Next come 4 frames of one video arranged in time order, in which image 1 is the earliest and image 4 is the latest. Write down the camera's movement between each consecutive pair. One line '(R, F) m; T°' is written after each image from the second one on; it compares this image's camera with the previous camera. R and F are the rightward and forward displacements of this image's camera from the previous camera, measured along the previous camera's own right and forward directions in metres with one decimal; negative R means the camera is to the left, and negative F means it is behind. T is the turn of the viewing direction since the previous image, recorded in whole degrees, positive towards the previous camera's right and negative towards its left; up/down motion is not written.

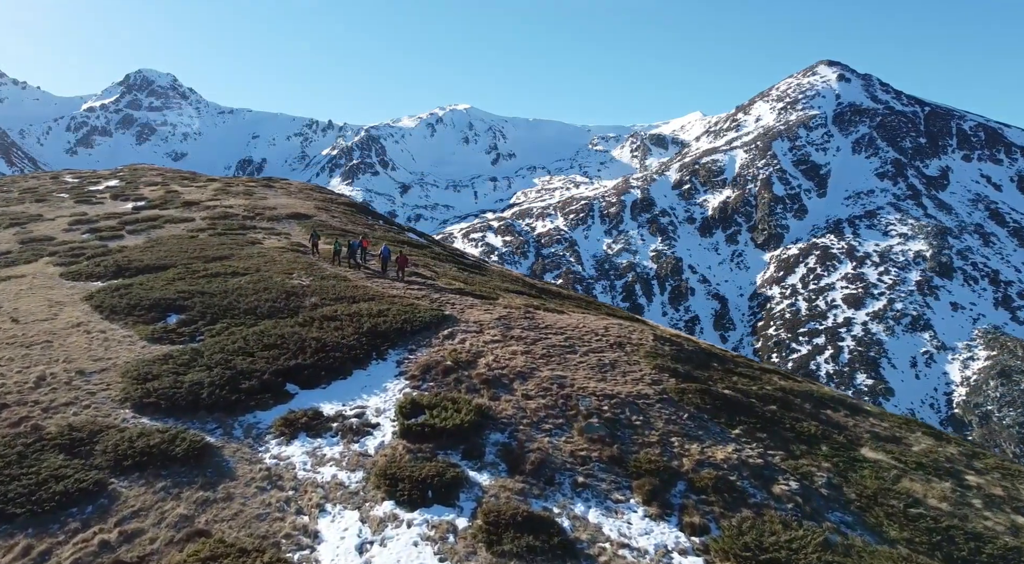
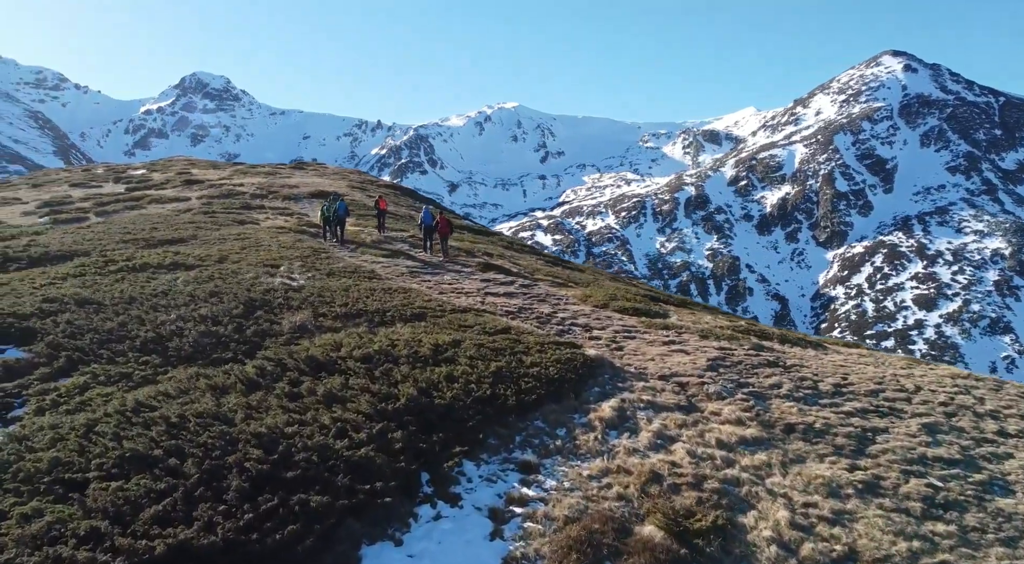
(-4.3, +22.0) m; -4°
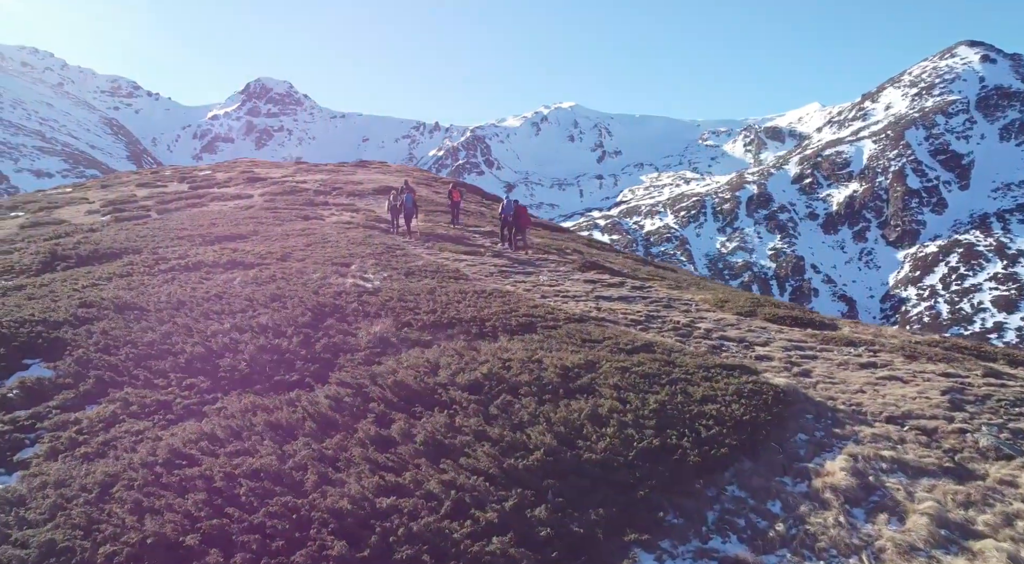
(-1.8, +4.3) m; -4°
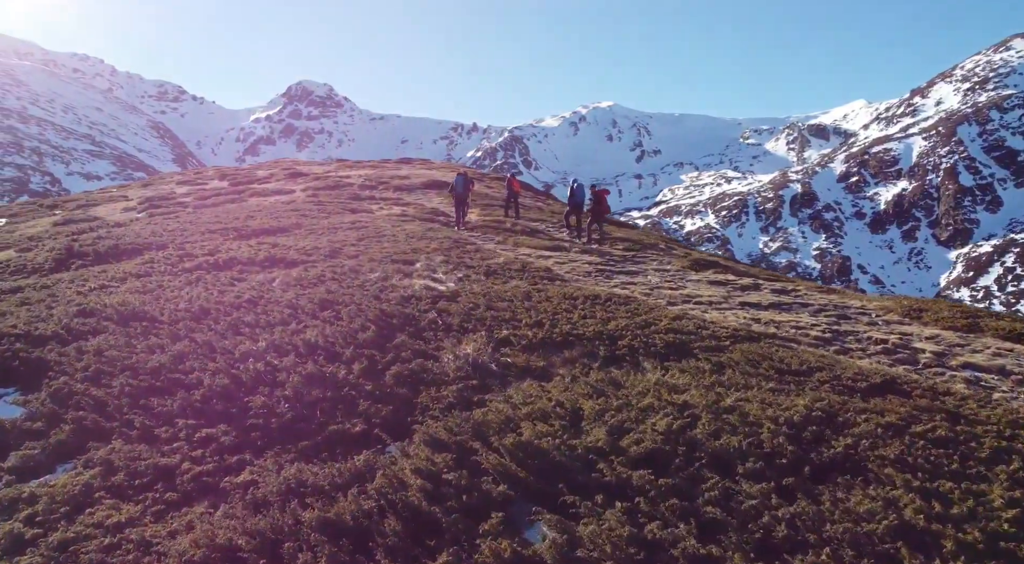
(-1.8, +4.7) m; -3°
